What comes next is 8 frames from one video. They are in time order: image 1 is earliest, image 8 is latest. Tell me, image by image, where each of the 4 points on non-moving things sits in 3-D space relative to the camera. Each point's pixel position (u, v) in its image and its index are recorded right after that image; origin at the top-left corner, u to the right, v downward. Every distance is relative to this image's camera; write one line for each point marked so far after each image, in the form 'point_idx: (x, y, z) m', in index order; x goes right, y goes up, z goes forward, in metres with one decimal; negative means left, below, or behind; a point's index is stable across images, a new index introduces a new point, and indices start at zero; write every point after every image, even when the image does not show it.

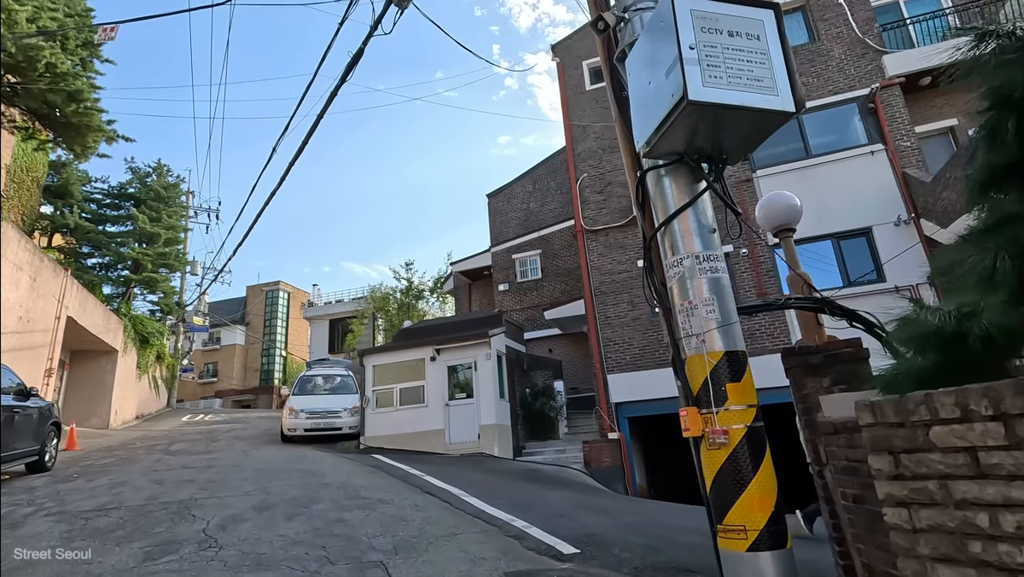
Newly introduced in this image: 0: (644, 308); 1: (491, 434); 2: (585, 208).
0: (+2.9, -0.4, +11.6) m
1: (-0.5, -3.2, +11.6) m
2: (+1.7, +1.9, +12.7) m
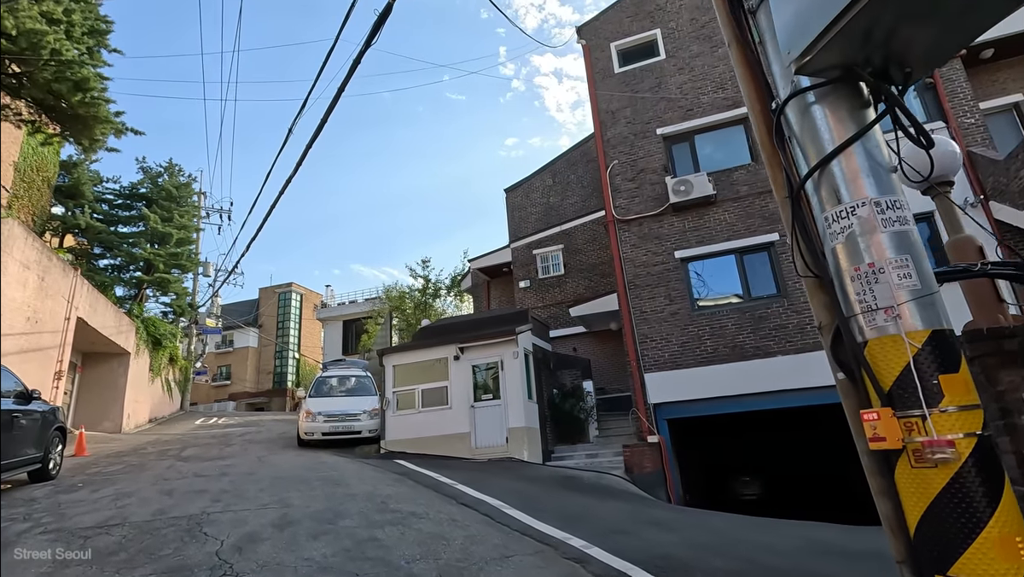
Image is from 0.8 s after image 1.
0: (+3.5, -0.3, +10.8) m
1: (+0.2, -3.1, +10.9) m
2: (+2.3, +2.0, +11.9) m
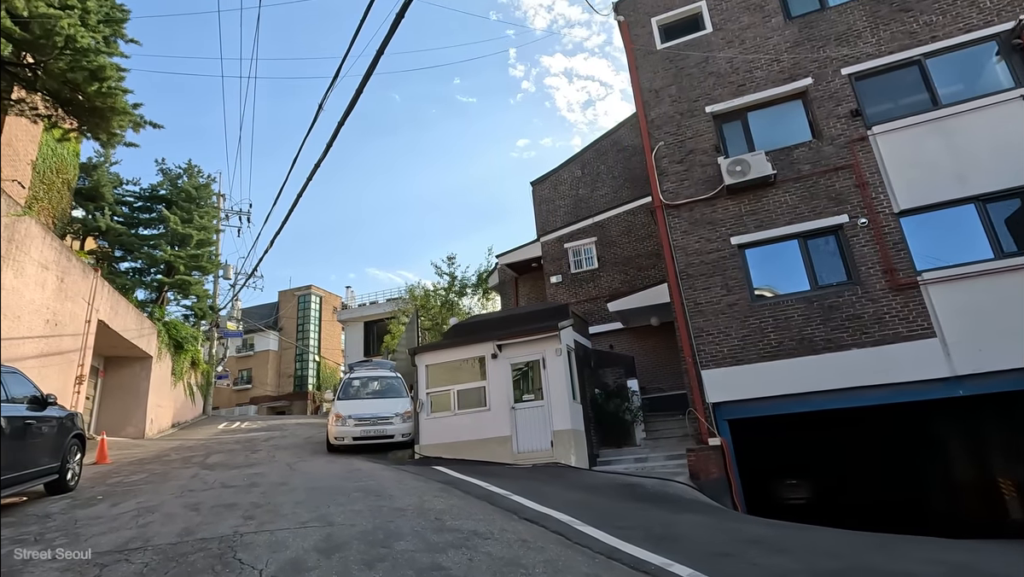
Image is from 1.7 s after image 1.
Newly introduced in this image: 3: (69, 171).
0: (+4.3, 0.0, +10.0) m
1: (+1.0, -2.9, +10.1) m
2: (+3.1, +2.2, +11.1) m
3: (-15.9, +4.2, +19.2) m
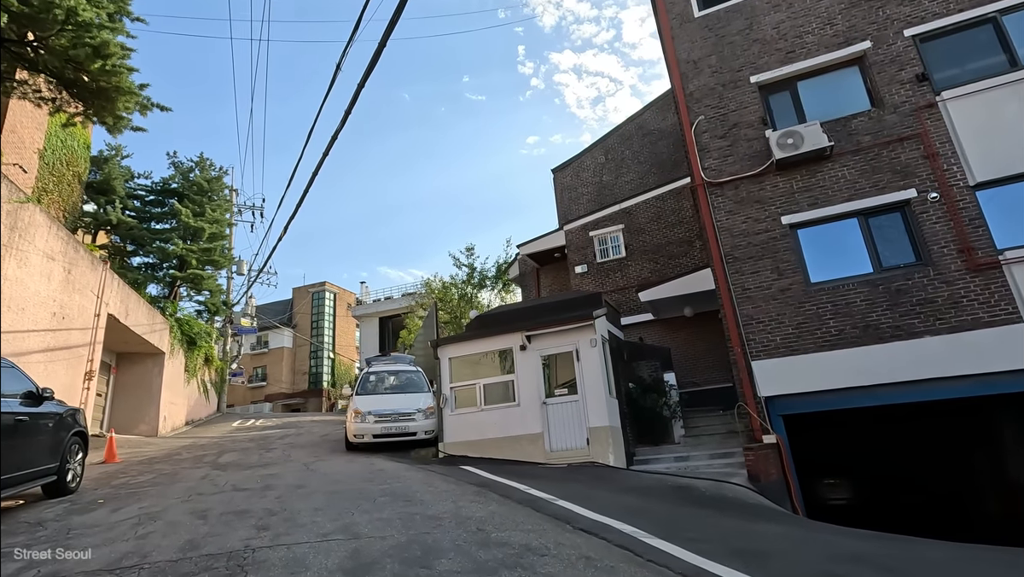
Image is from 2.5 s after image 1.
0: (+4.8, +0.2, +9.1) m
1: (+1.6, -2.6, +9.3) m
2: (+3.7, +2.5, +10.2) m
3: (-15.2, +4.4, +18.8) m
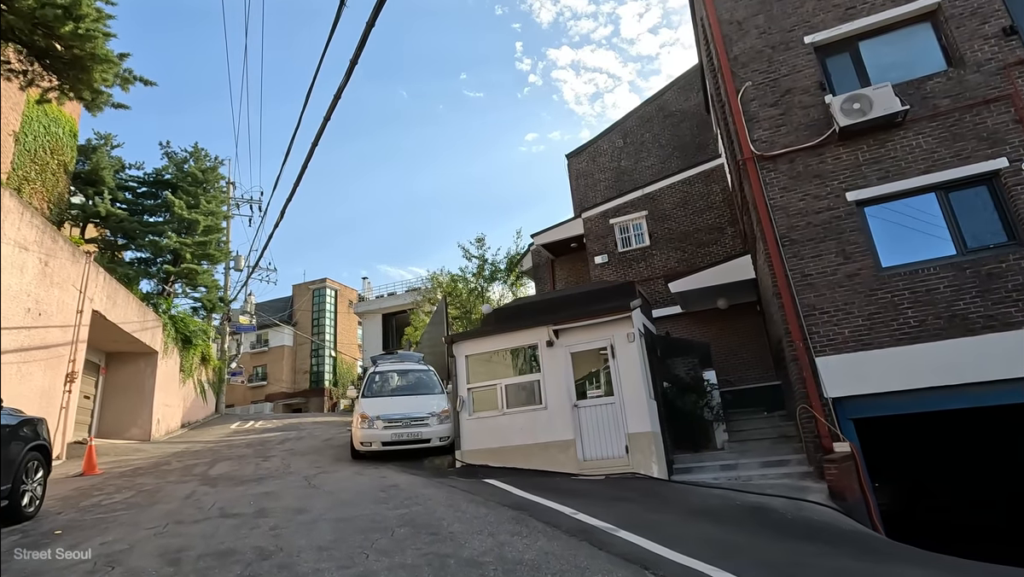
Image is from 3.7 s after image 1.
0: (+5.2, +0.5, +8.0) m
1: (+2.0, -2.4, +8.2) m
2: (+4.1, +2.7, +9.1) m
3: (-14.7, +4.5, +17.6) m
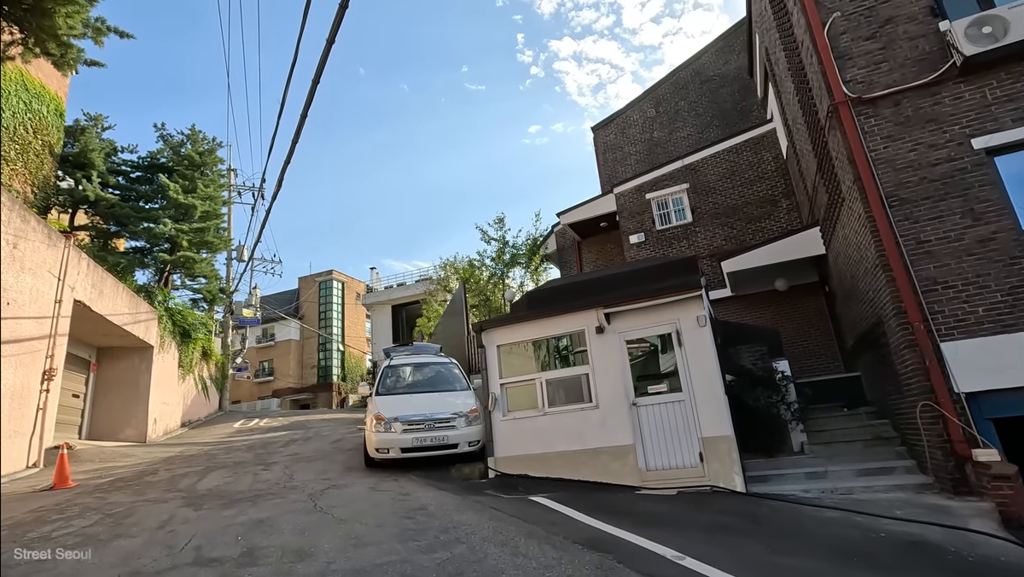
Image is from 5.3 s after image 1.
0: (+5.8, +0.8, +6.4) m
1: (+2.7, -2.1, +6.7) m
2: (+4.7, +3.1, +7.5) m
3: (-14.1, +4.8, +16.2) m
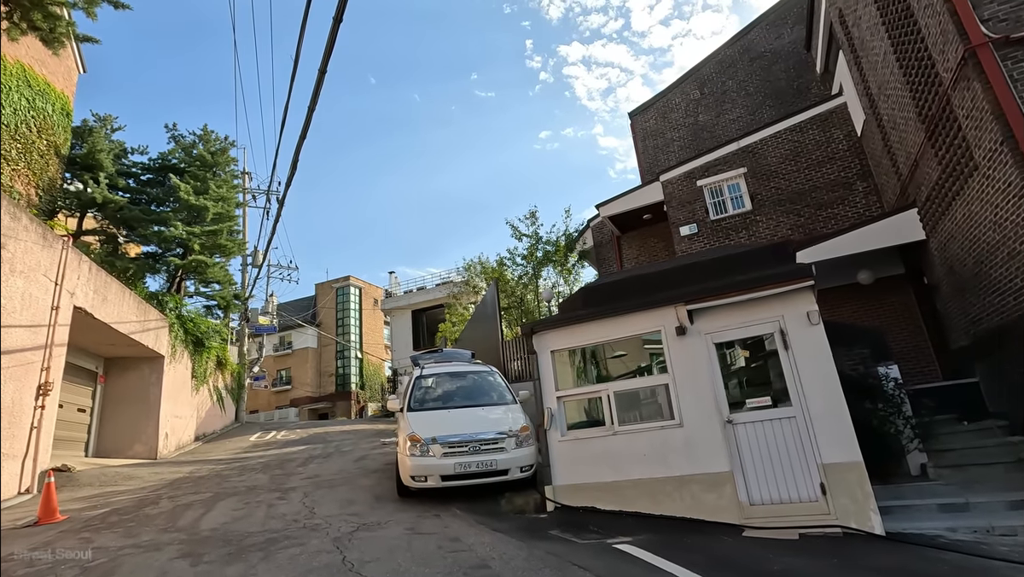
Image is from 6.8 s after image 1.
0: (+6.5, +1.0, +4.9) m
1: (+3.4, -2.0, +5.3) m
2: (+5.3, +3.3, +6.1) m
3: (-13.2, +4.6, +15.3) m
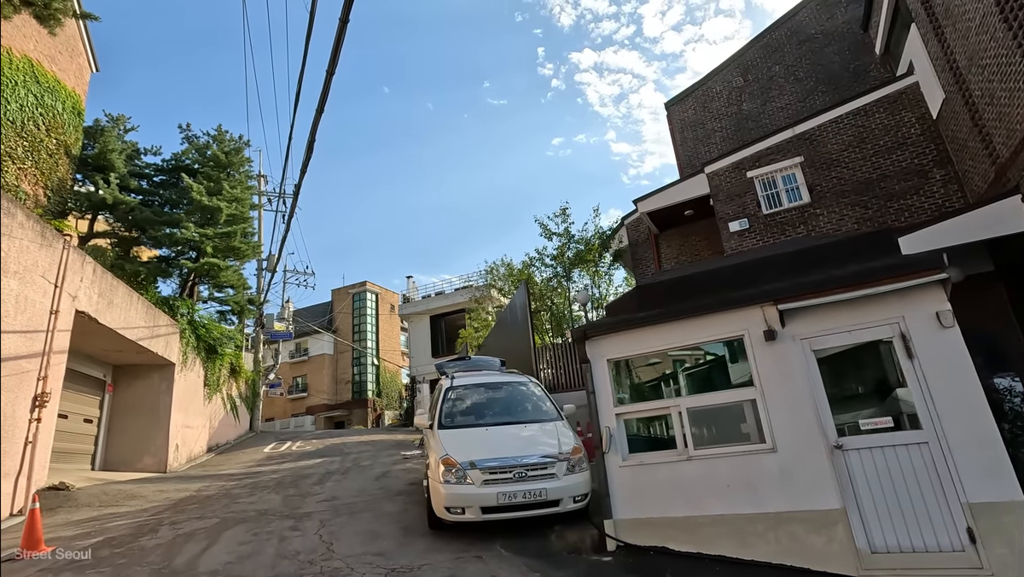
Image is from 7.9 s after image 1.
0: (+7.0, +1.1, +3.7) m
1: (+3.9, -1.9, +4.2) m
2: (+5.9, +3.3, +4.9) m
3: (-12.4, +4.5, +14.7) m
